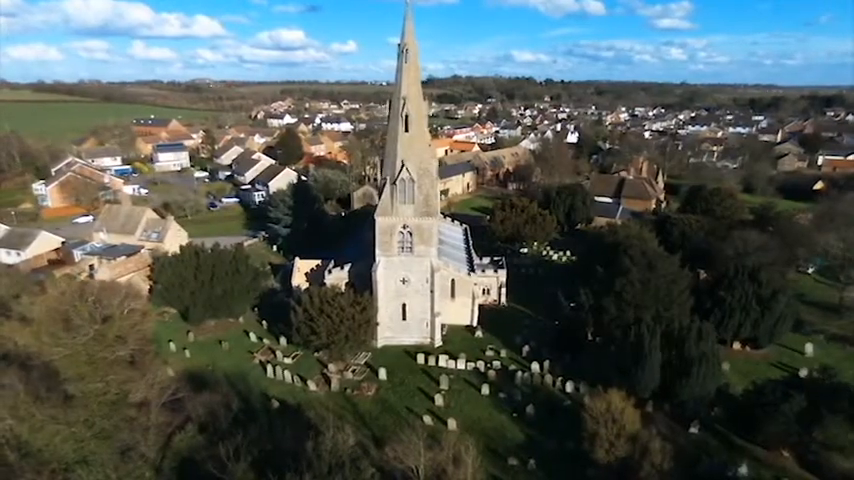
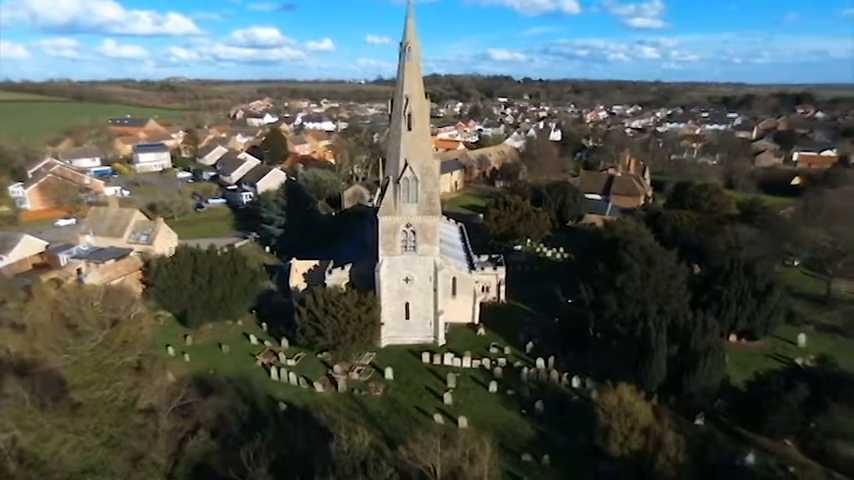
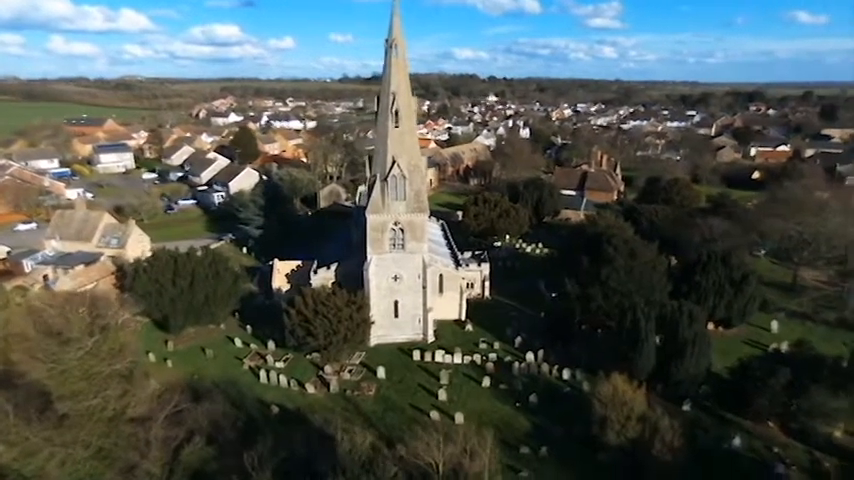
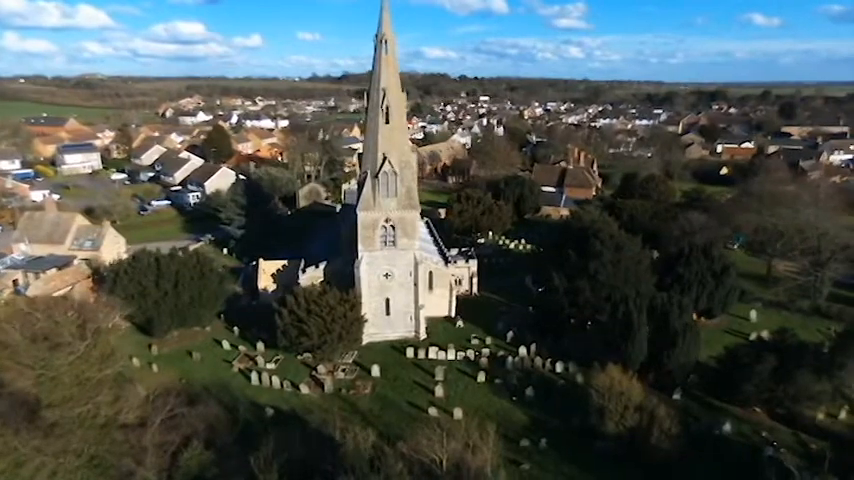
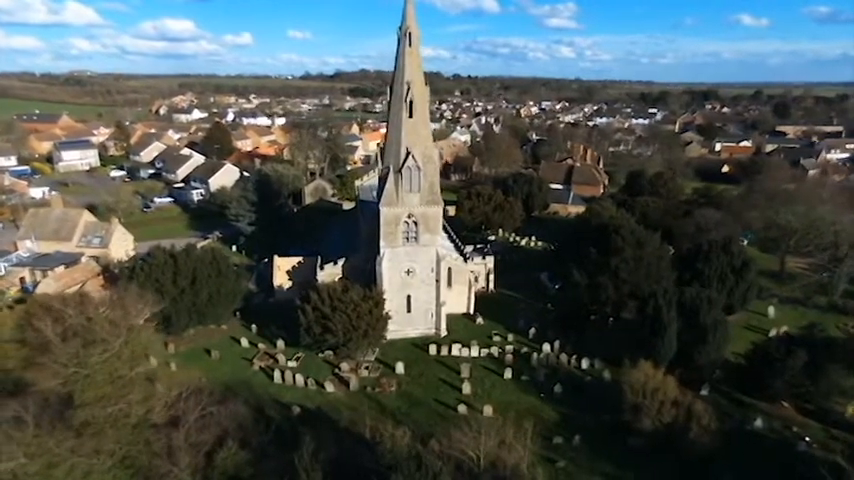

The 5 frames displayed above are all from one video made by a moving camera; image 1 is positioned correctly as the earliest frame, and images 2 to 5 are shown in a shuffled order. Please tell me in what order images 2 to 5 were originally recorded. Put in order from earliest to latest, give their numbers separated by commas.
2, 3, 4, 5
